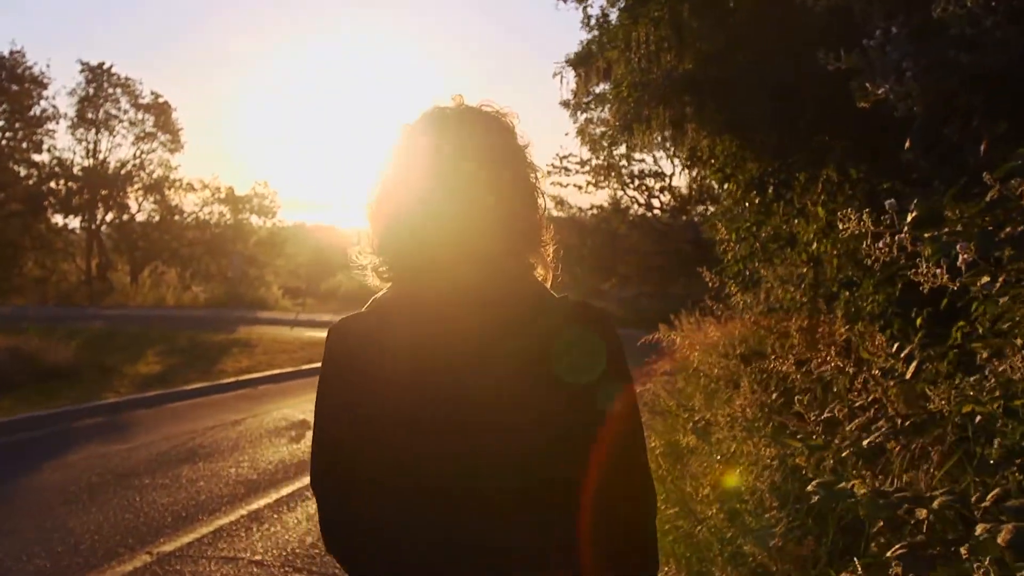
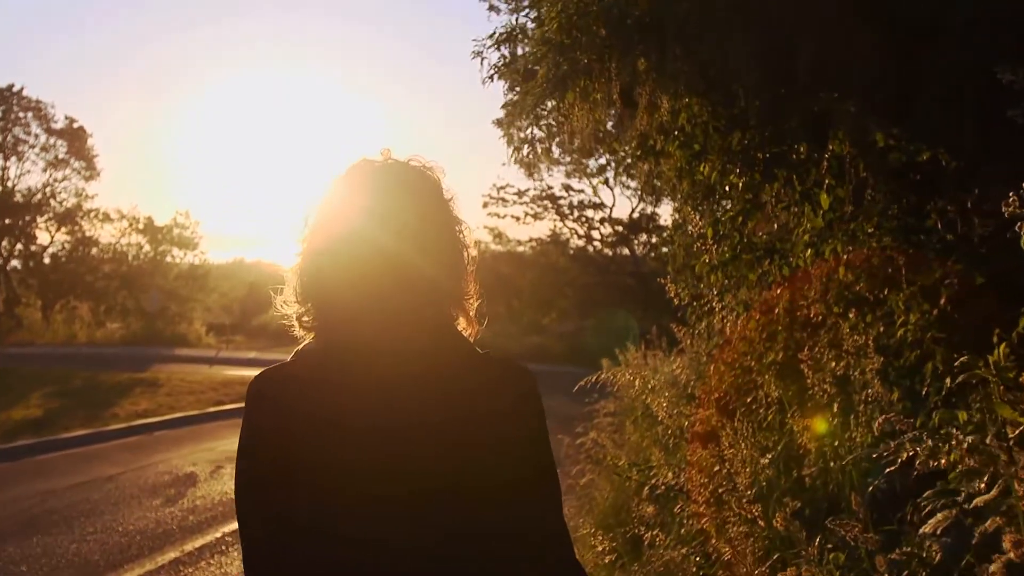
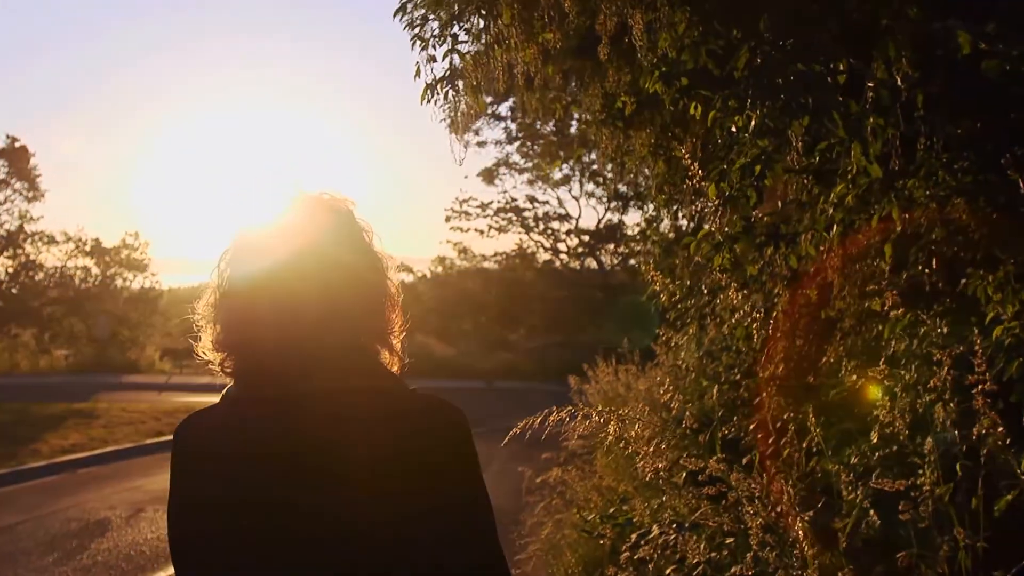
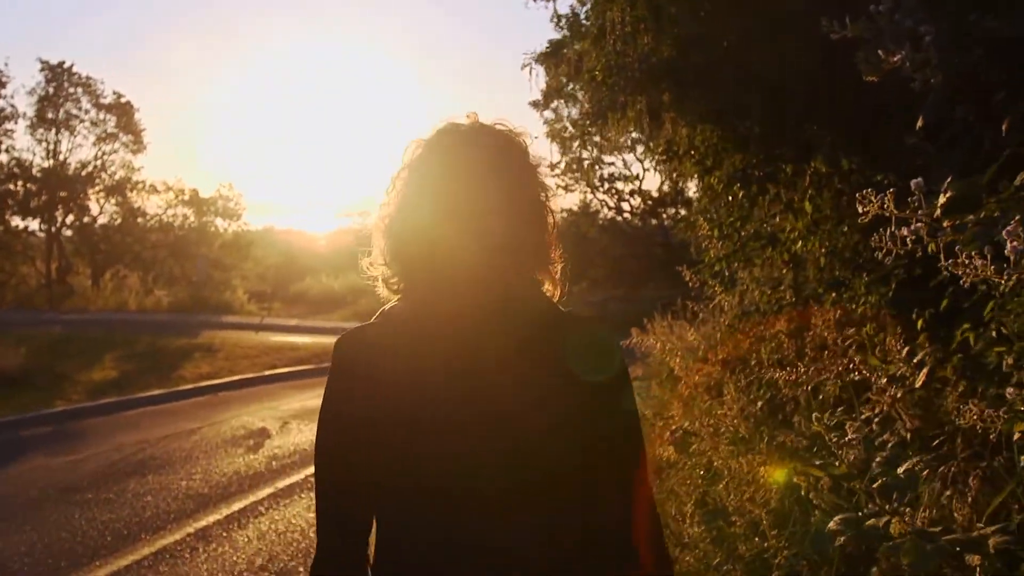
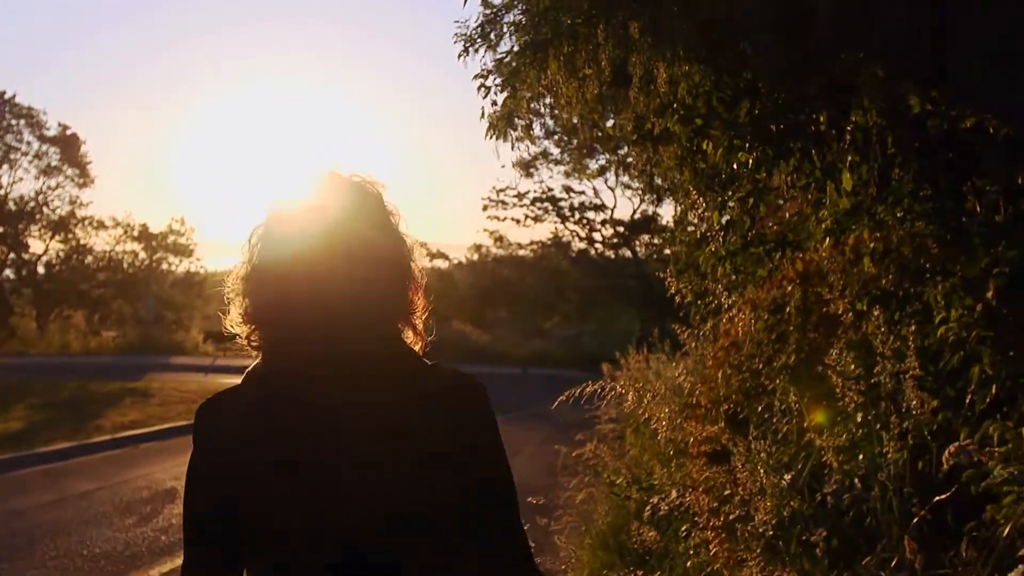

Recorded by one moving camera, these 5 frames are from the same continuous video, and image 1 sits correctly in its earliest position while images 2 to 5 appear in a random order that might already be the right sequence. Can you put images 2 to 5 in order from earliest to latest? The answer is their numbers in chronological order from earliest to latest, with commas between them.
4, 2, 5, 3
